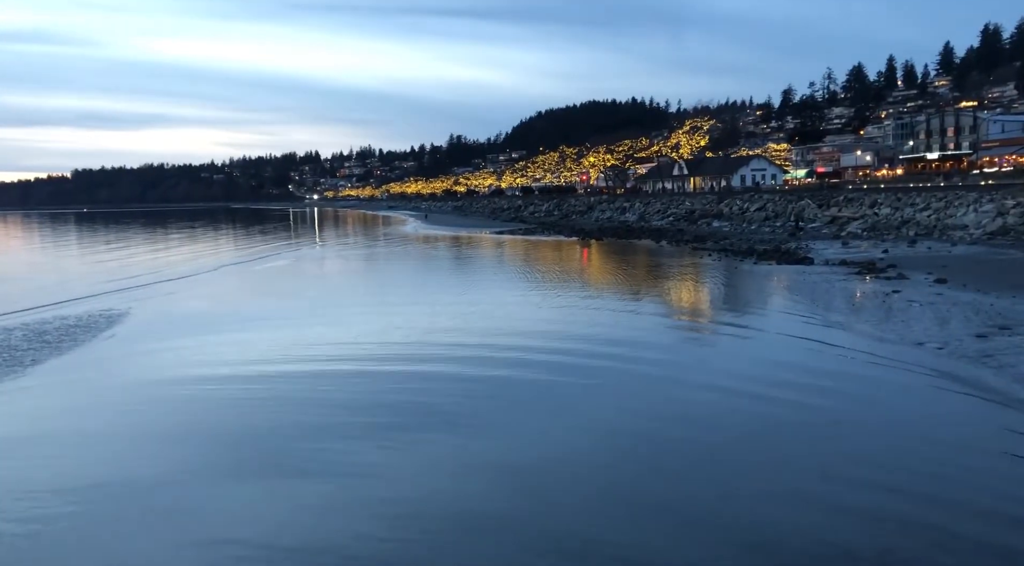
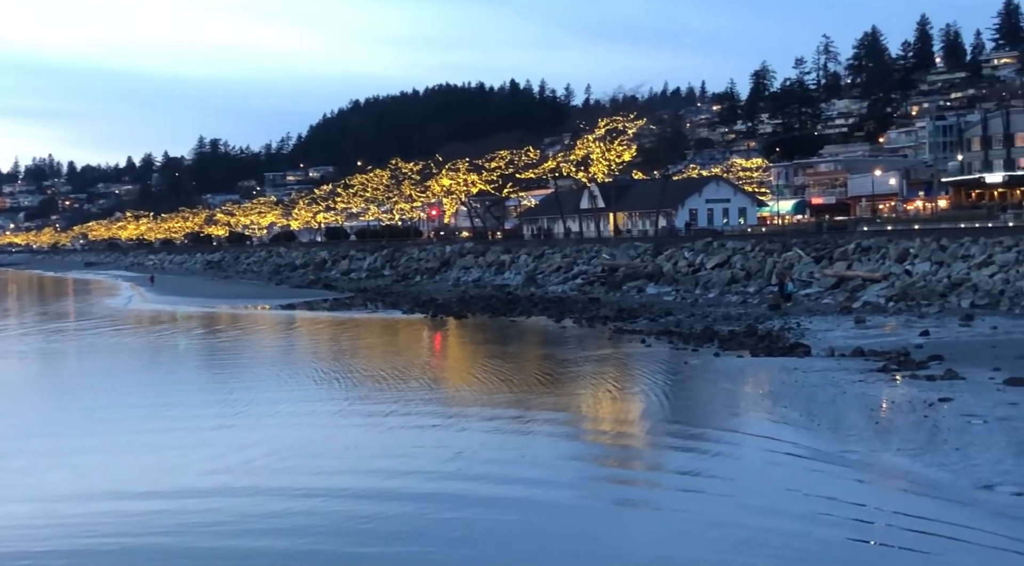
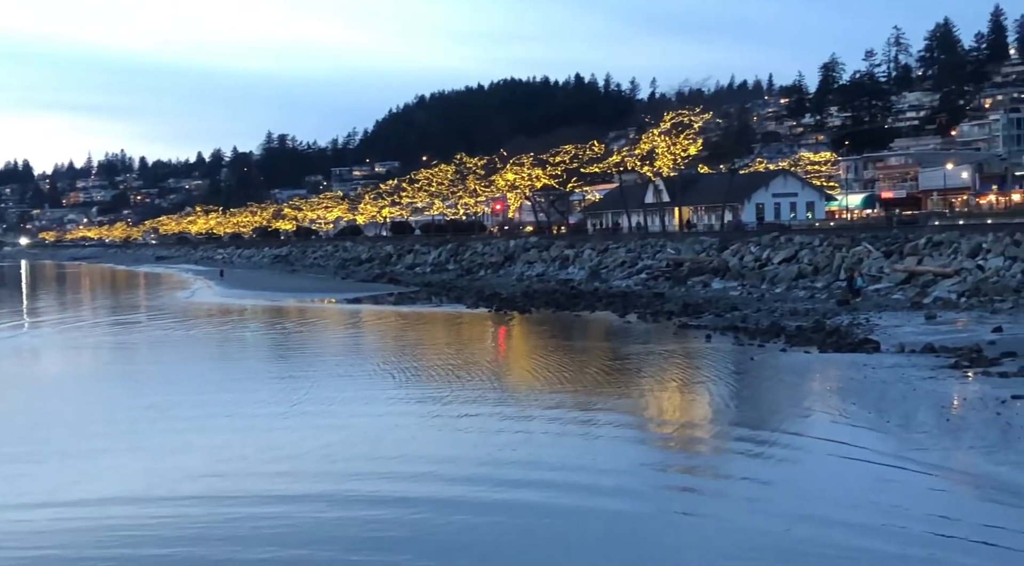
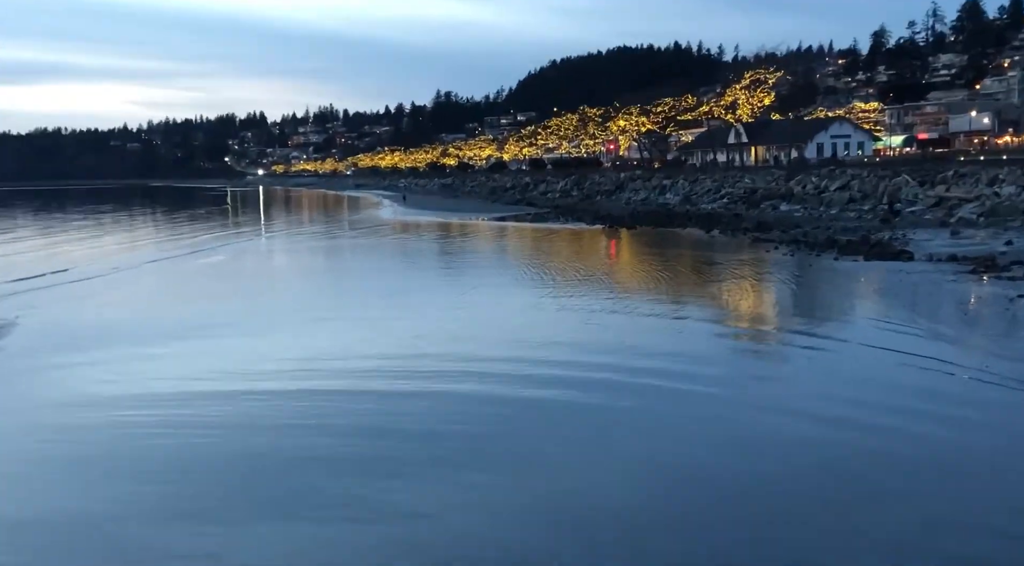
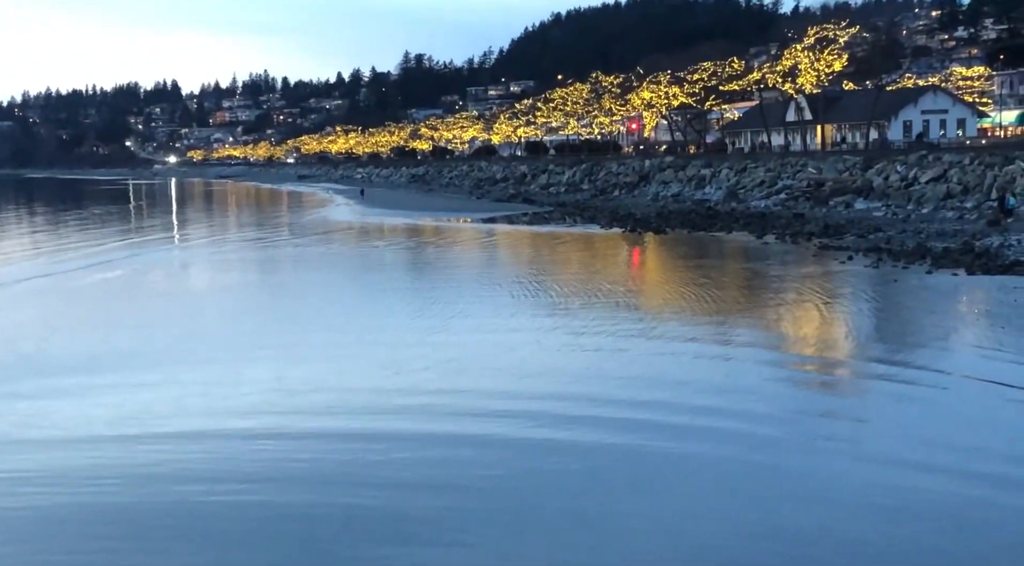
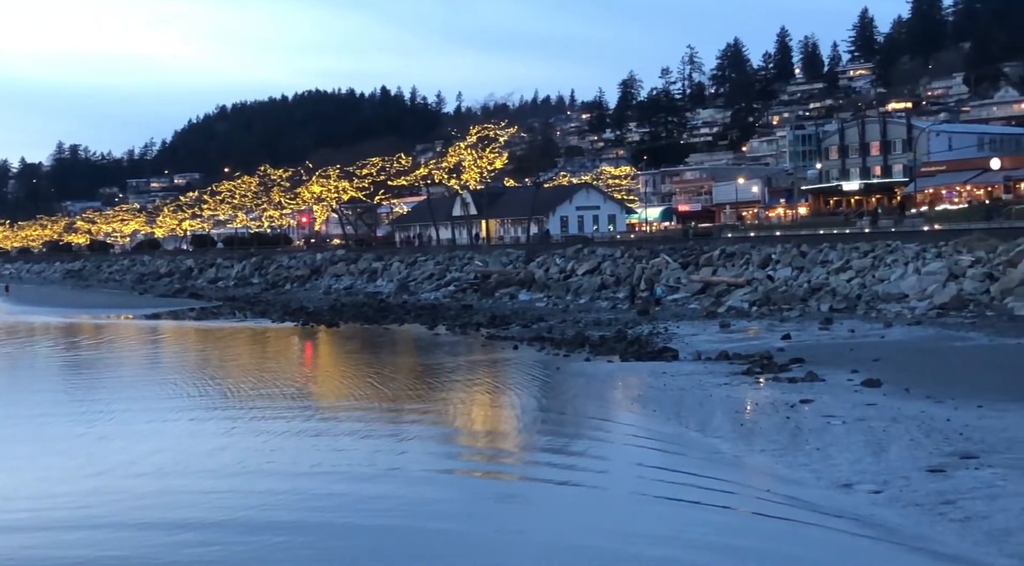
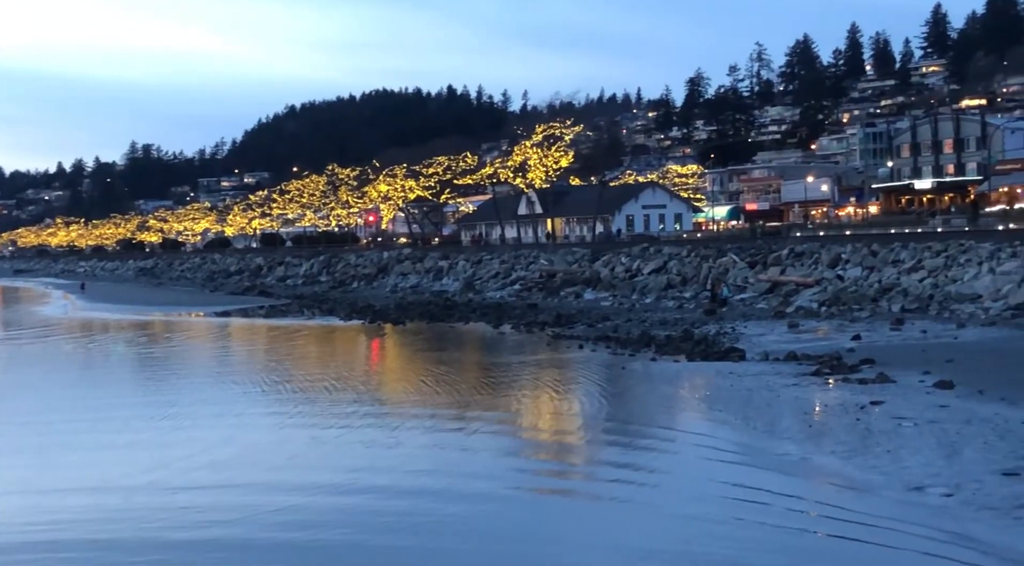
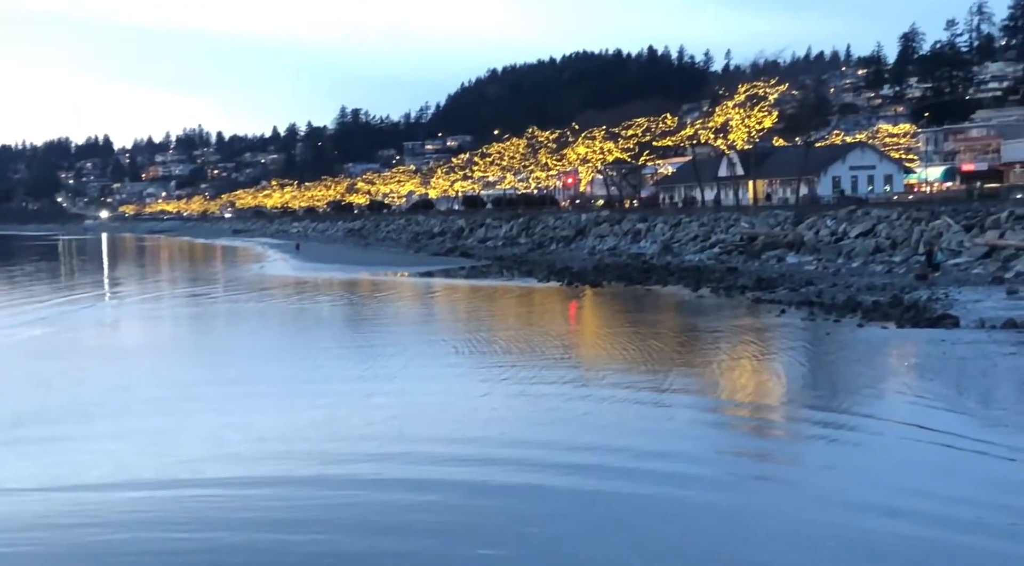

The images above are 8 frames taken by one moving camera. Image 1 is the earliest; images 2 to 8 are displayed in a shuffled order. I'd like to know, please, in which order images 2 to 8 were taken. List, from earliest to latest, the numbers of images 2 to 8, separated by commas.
4, 5, 8, 3, 2, 7, 6
